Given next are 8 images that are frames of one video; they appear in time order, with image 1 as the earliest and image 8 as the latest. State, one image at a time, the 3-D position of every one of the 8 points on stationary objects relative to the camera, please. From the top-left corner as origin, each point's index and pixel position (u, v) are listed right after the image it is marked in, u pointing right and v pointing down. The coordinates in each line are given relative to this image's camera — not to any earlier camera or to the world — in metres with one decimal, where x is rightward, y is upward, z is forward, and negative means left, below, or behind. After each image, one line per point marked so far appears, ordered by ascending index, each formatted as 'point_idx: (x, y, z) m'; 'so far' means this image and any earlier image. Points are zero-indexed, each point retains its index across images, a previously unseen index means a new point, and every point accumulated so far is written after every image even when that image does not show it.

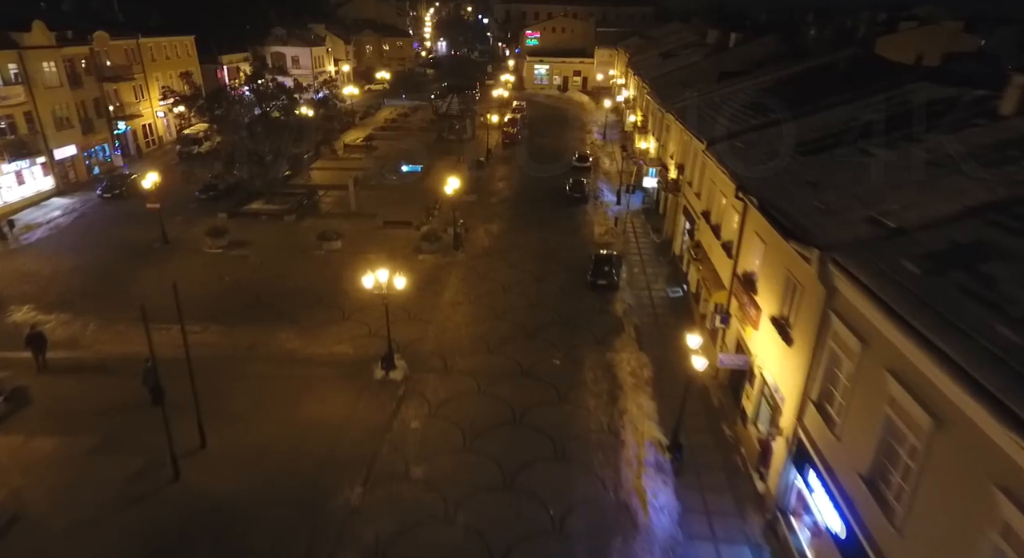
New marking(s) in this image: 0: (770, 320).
0: (+6.1, -1.0, +14.1) m
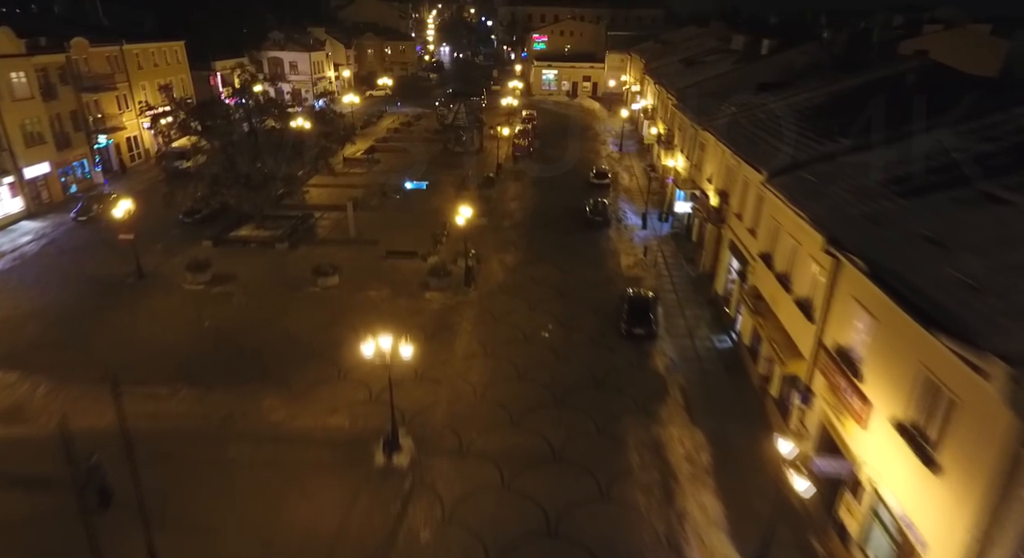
0: (+6.8, -2.6, +10.8) m
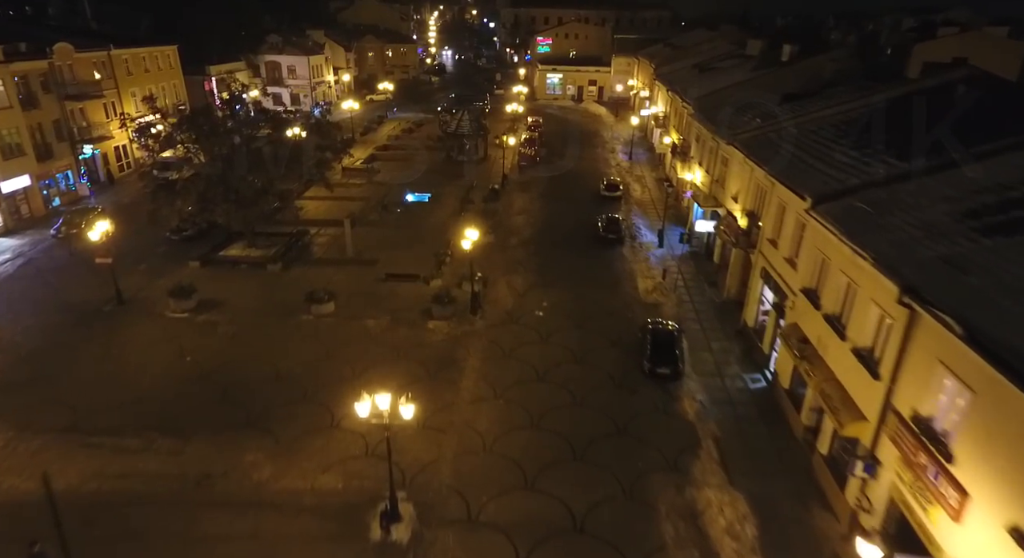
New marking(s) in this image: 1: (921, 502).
0: (+7.2, -3.6, +8.8) m
1: (+7.3, -4.0, +10.7) m
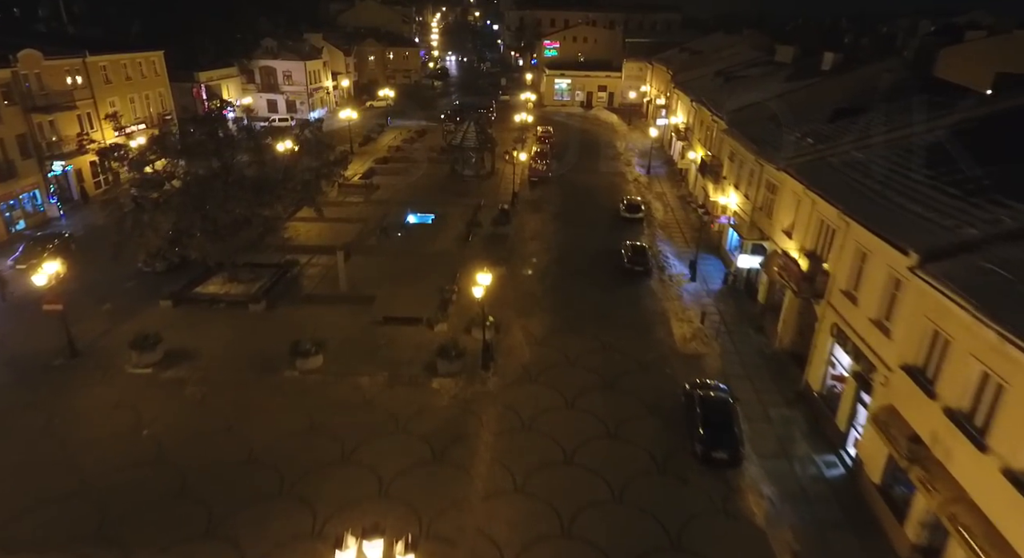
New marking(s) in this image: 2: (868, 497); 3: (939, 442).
0: (+7.7, -5.3, +5.4) m
1: (+7.9, -5.6, +7.3) m
2: (+8.5, -5.2, +14.4) m
3: (+8.4, -3.3, +11.8) m
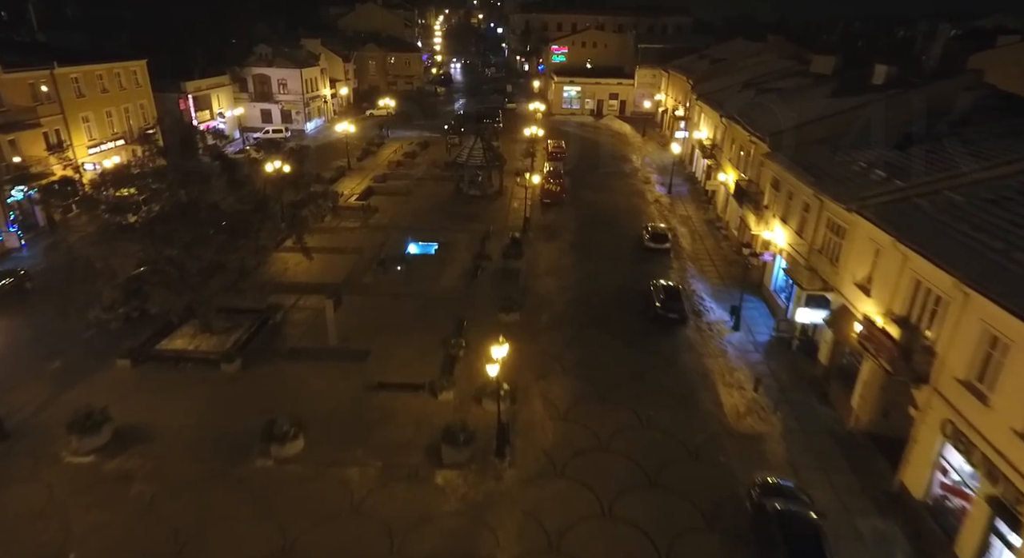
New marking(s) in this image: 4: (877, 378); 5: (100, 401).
0: (+8.2, -7.1, +1.8) m
1: (+8.4, -7.5, +3.7) m
2: (+9.1, -7.1, +10.7) m
3: (+9.0, -5.1, +8.2) m
4: (+10.0, -2.8, +16.4) m
5: (-12.6, -3.7, +18.4) m
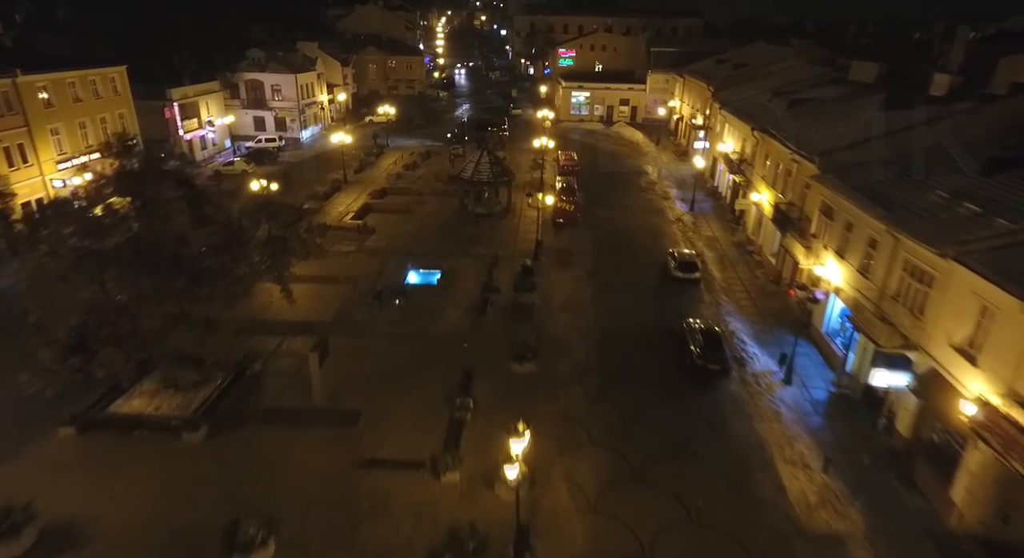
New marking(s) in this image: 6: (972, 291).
0: (+8.7, -8.6, -1.5) m
1: (+8.8, -8.9, +0.3) m
2: (+9.5, -8.6, +7.4) m
3: (+9.4, -6.6, +4.9) m
4: (+10.5, -4.3, +13.0) m
5: (-12.1, -5.2, +15.2) m
6: (+11.0, -0.3, +14.2) m
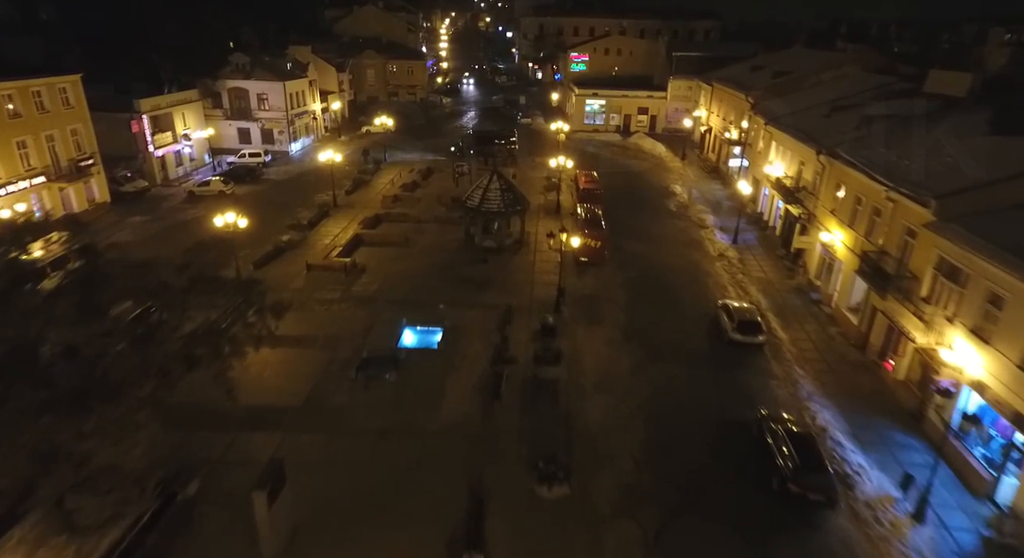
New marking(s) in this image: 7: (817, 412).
0: (+9.2, -10.9, -7.1) m
1: (+9.4, -11.2, -5.2) m
2: (+10.1, -10.9, +1.9) m
3: (+10.0, -9.0, -0.7) m
4: (+11.1, -6.7, +7.5) m
5: (-11.5, -7.5, +9.8) m
6: (+11.6, -2.7, +8.6) m
7: (+9.5, -4.1, +18.7) m
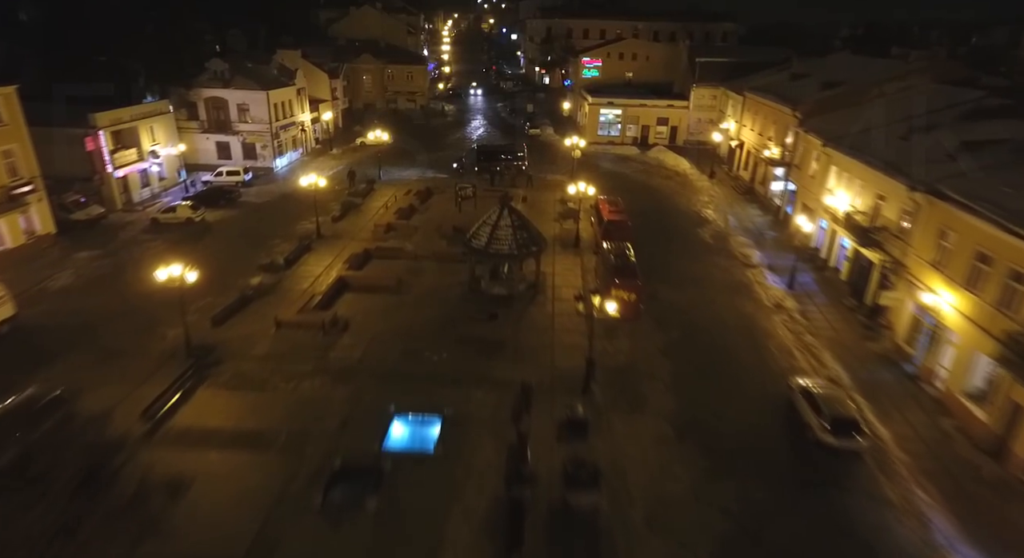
0: (+9.7, -13.2, -12.5) m
1: (+9.8, -13.6, -10.7) m
2: (+10.6, -13.3, -3.6) m
3: (+10.5, -11.3, -6.1) m
4: (+11.7, -9.0, +2.0) m
5: (-11.0, -9.8, +4.4) m
6: (+12.1, -5.1, +3.2) m
7: (+10.1, -6.5, +13.2) m
